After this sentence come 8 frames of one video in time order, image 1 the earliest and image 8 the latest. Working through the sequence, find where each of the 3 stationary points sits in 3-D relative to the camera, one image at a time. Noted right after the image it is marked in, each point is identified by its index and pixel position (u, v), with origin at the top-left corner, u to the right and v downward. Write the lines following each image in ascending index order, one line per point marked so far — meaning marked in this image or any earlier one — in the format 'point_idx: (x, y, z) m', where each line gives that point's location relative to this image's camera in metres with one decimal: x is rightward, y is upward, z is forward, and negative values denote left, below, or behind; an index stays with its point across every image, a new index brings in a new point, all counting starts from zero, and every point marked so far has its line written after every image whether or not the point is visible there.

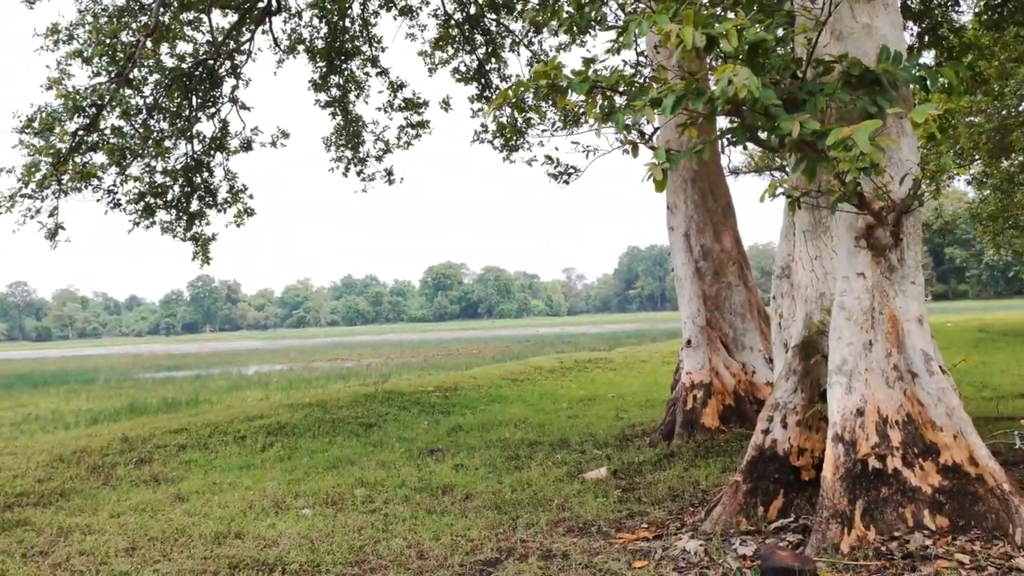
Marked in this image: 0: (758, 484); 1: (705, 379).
0: (+1.3, -1.0, +4.6) m
1: (+1.8, -0.9, +8.2) m
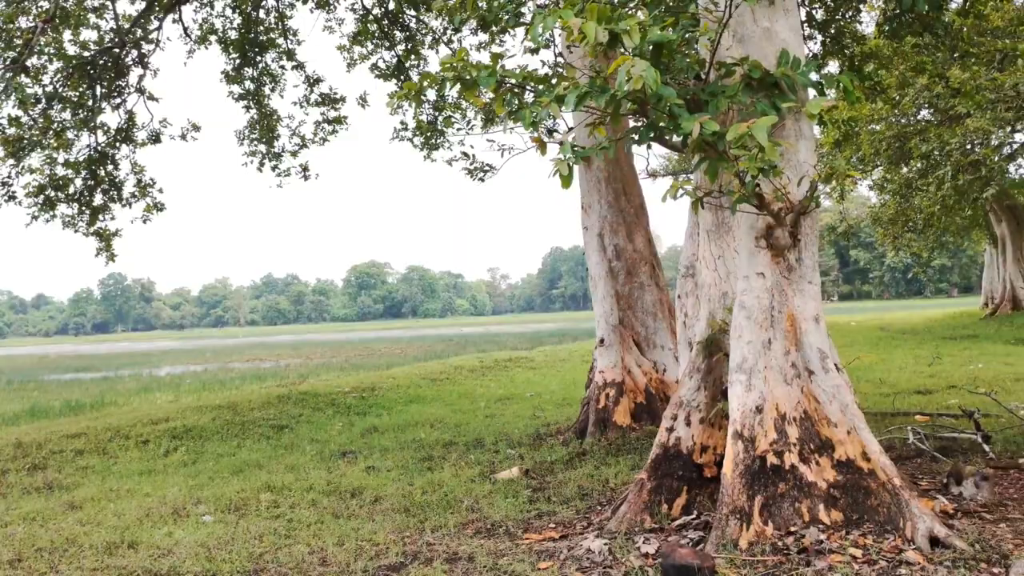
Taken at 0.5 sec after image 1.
0: (+0.8, -1.0, +4.6) m
1: (+1.0, -0.9, +8.3) m
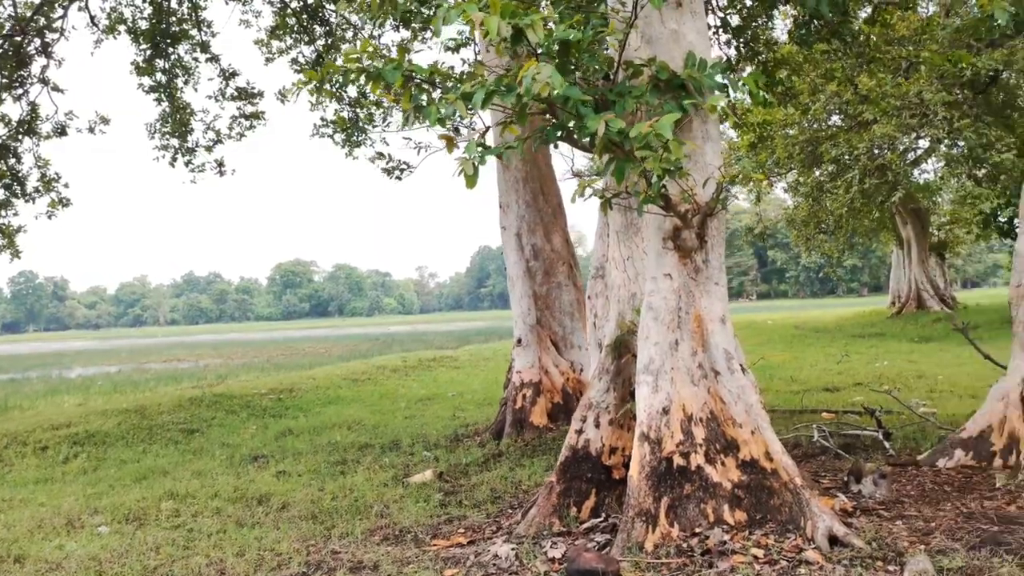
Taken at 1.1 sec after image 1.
0: (+0.3, -1.0, +4.6) m
1: (+0.2, -0.9, +8.3) m
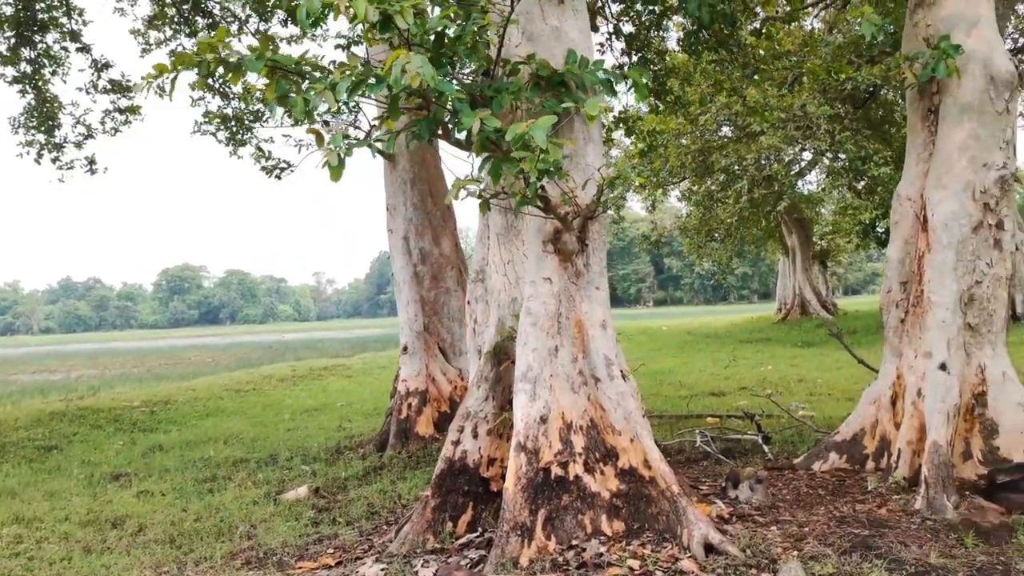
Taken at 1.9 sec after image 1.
0: (-0.3, -1.1, +4.4) m
1: (-0.9, -0.9, +8.0) m
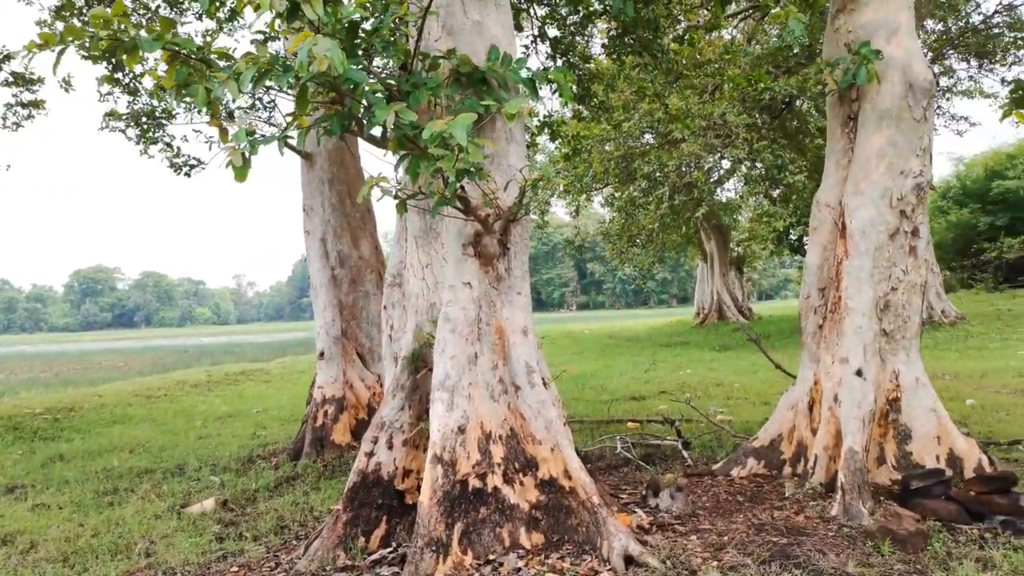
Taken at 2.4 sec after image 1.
0: (-0.7, -1.1, +4.2) m
1: (-1.6, -1.0, +7.8) m
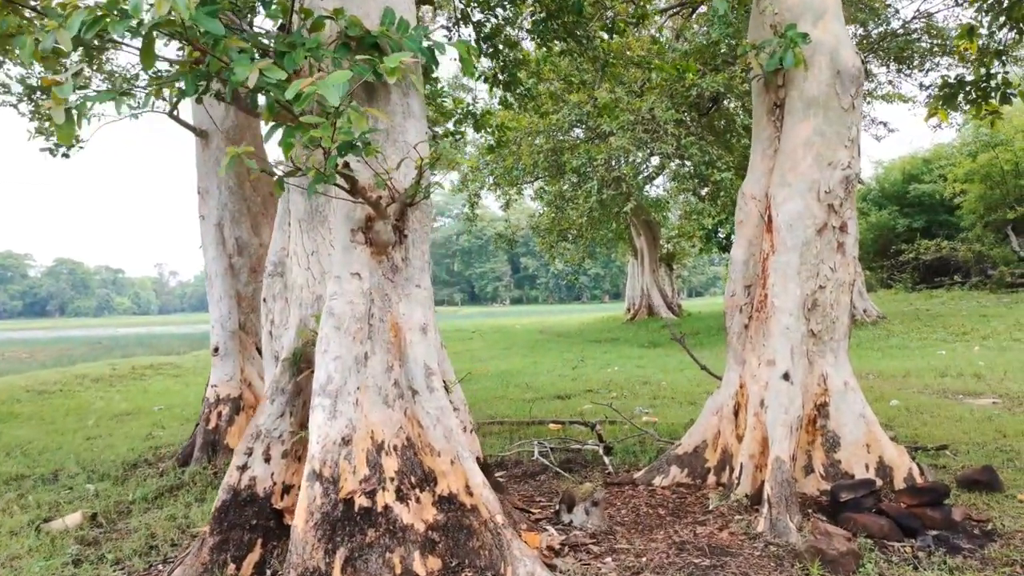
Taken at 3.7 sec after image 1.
0: (-1.2, -1.0, +3.7) m
1: (-2.3, -0.9, +7.2) m
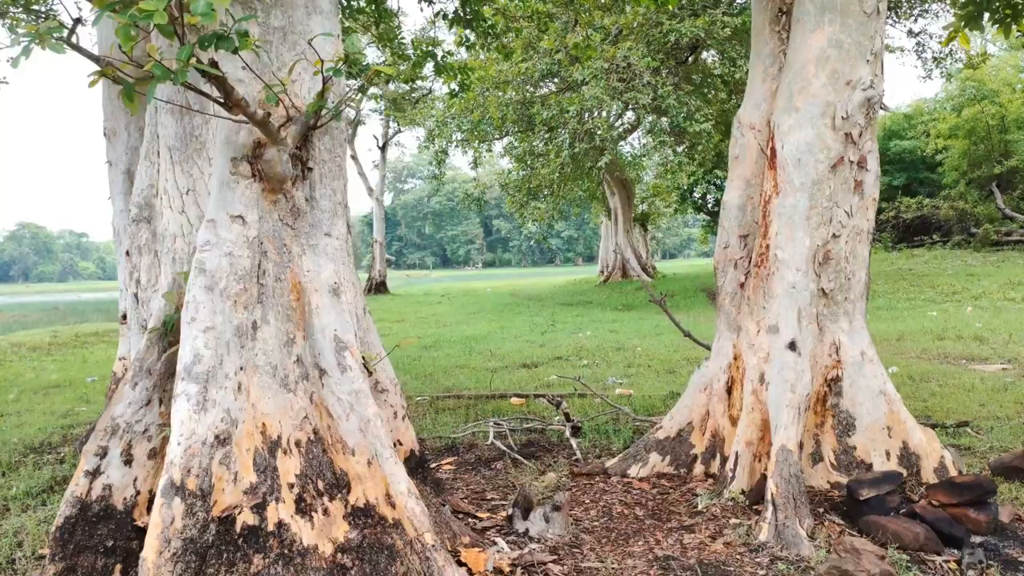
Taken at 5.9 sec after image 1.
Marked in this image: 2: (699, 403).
0: (-1.4, -0.9, +2.8) m
1: (-2.6, -0.6, +6.2) m
2: (+0.9, -0.6, +4.2) m
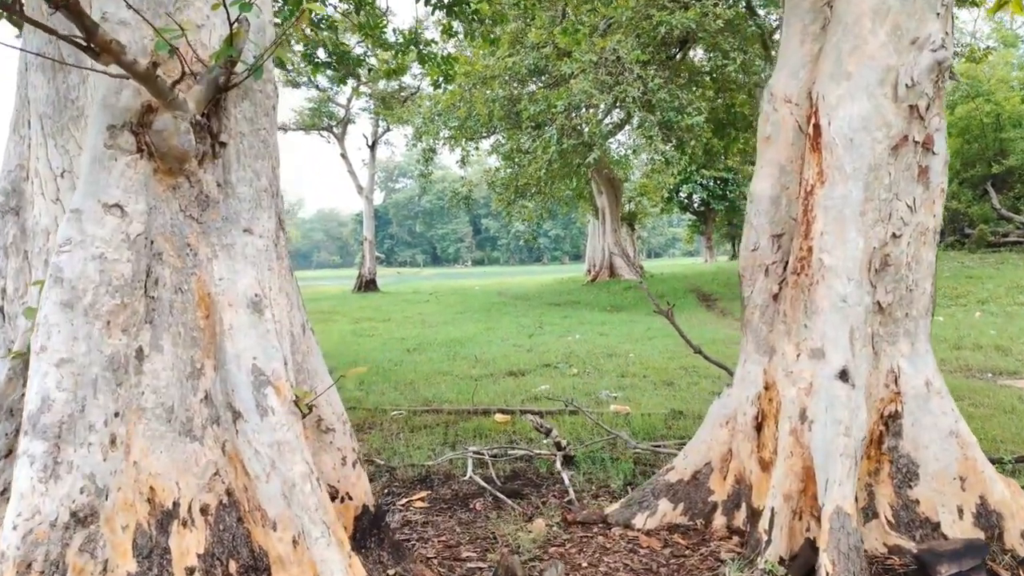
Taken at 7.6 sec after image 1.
0: (-1.5, -0.9, +2.0) m
1: (-2.7, -0.6, +5.5) m
2: (+0.8, -0.6, +3.4) m
